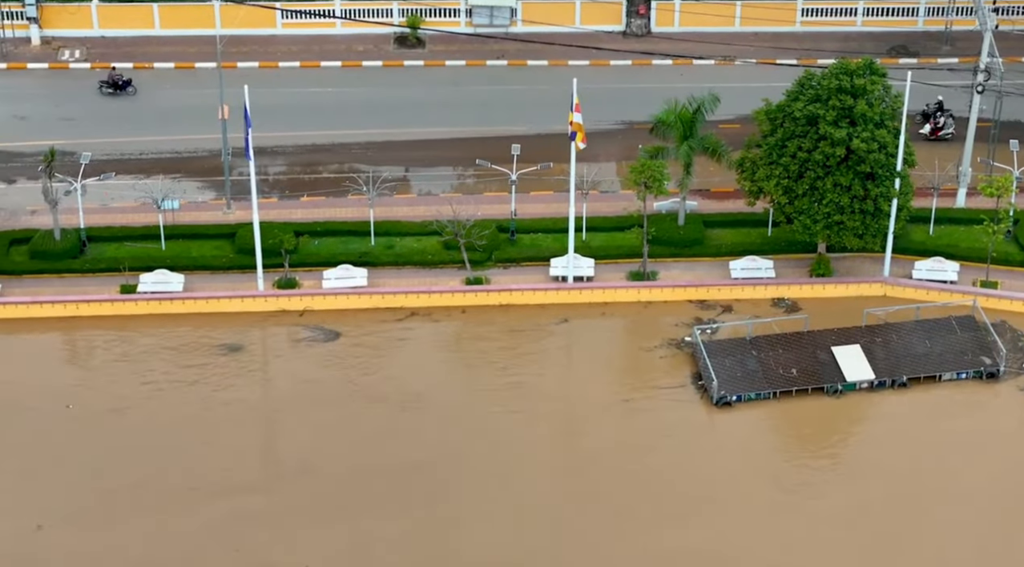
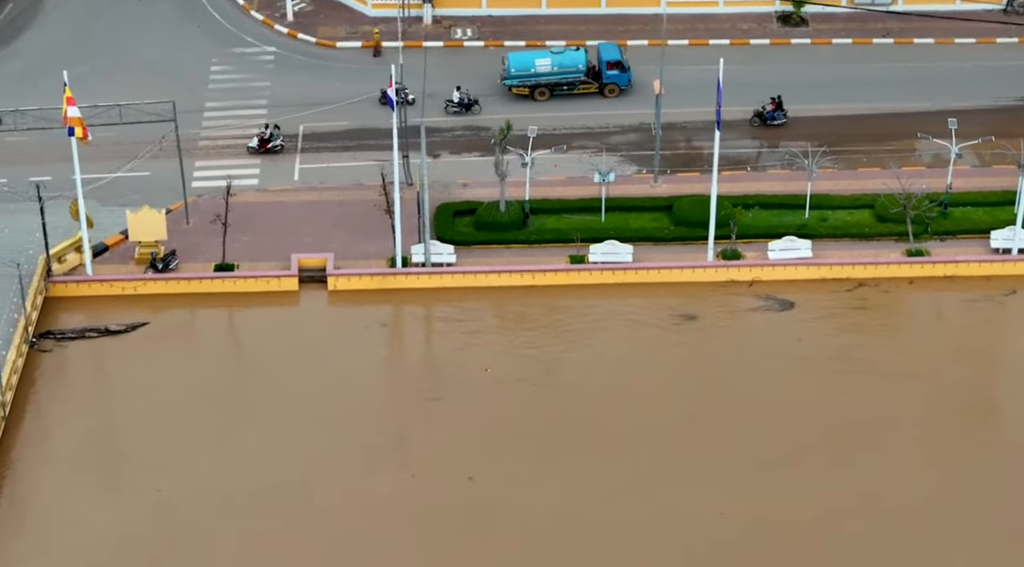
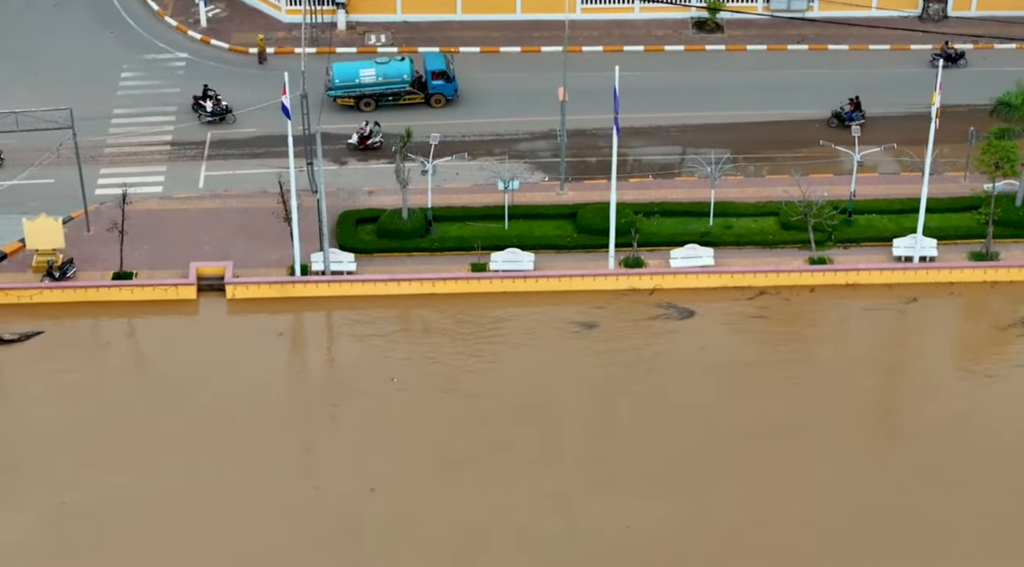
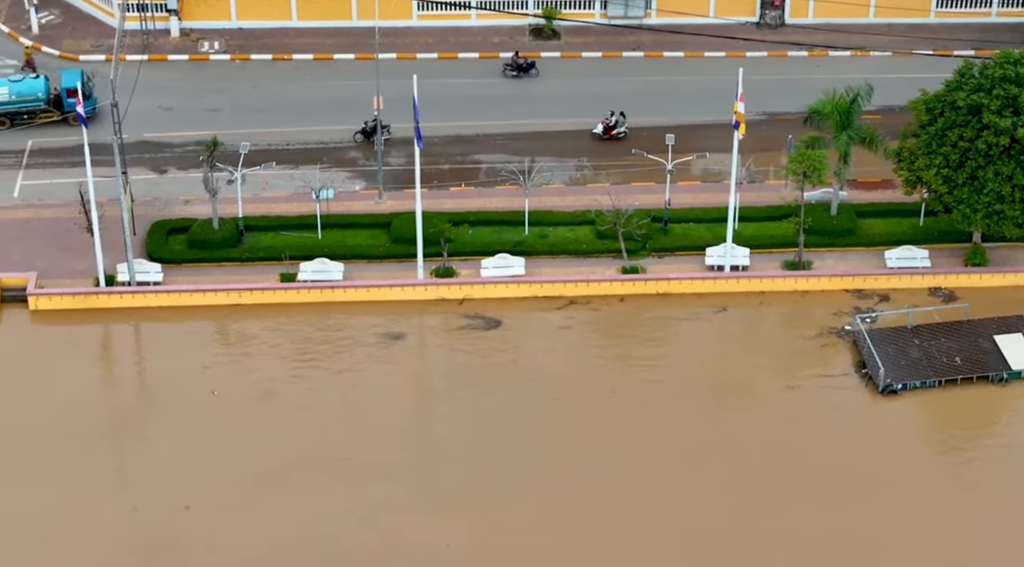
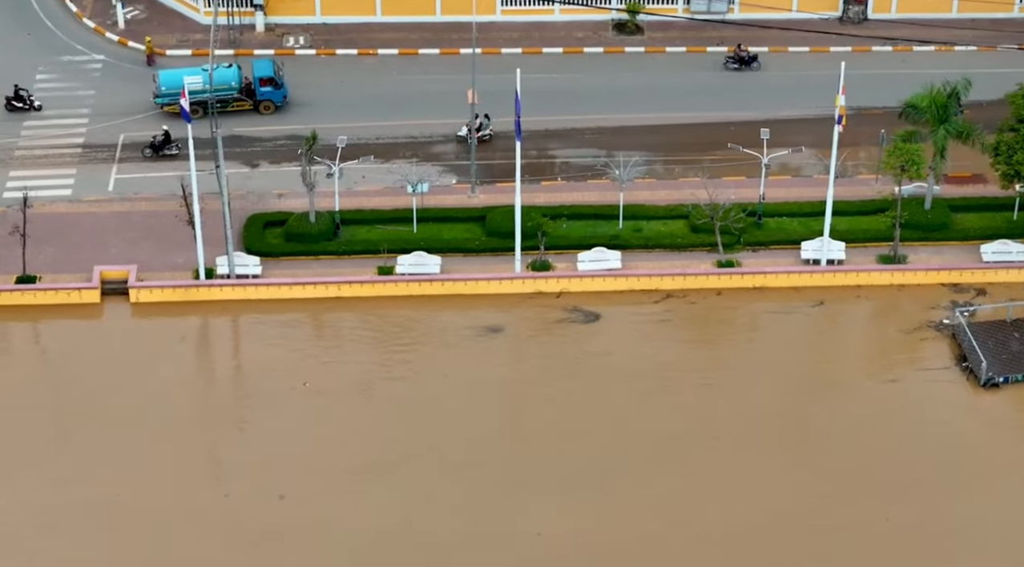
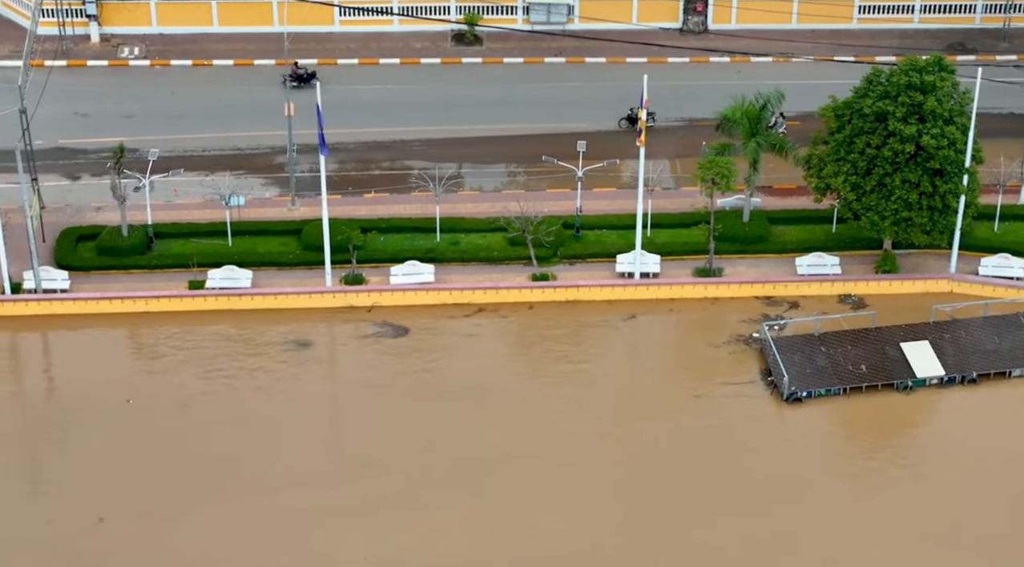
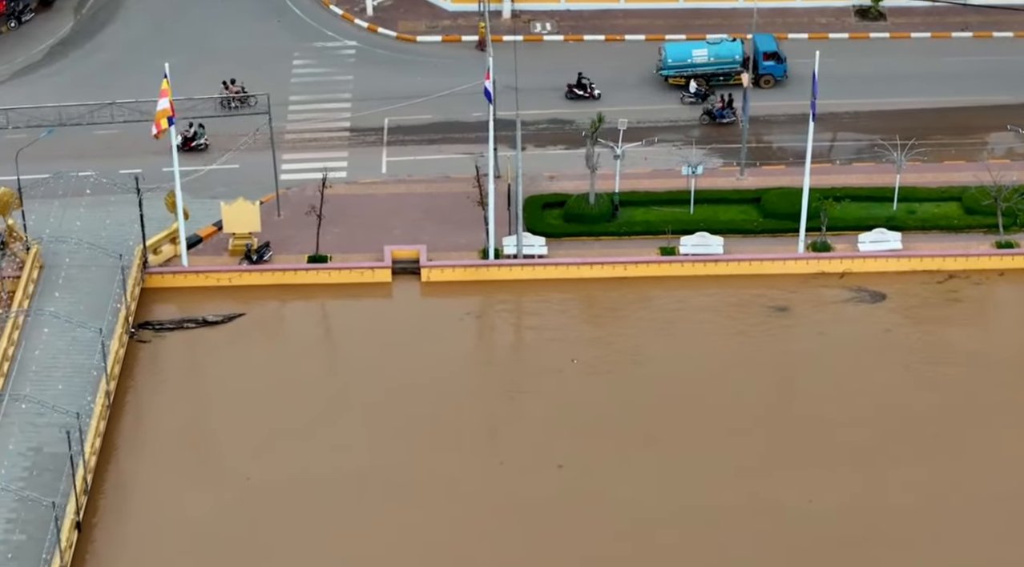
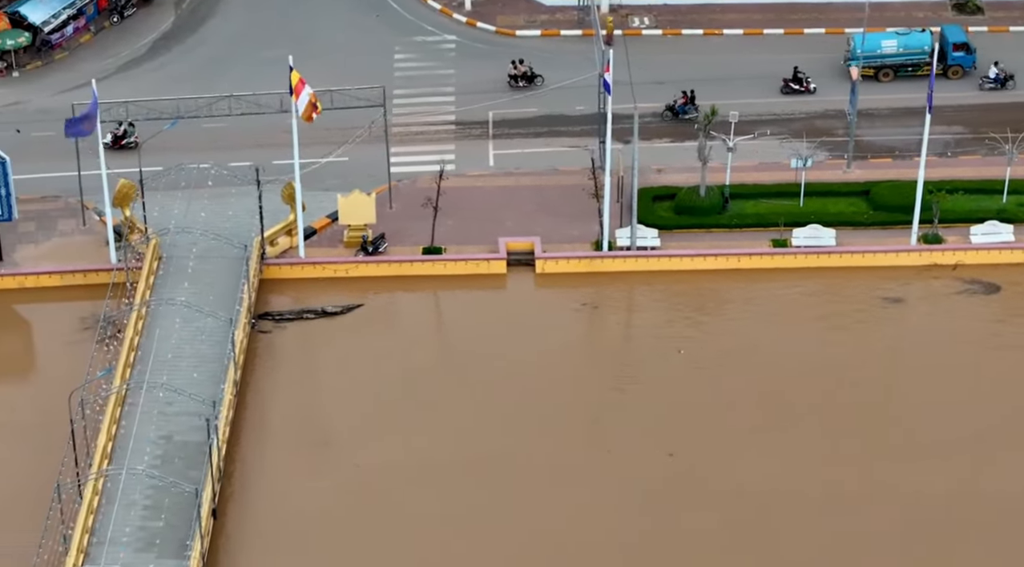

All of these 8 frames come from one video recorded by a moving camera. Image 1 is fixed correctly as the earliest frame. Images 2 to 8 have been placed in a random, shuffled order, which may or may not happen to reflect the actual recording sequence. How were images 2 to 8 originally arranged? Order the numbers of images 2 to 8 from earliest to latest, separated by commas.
6, 4, 5, 3, 2, 7, 8
